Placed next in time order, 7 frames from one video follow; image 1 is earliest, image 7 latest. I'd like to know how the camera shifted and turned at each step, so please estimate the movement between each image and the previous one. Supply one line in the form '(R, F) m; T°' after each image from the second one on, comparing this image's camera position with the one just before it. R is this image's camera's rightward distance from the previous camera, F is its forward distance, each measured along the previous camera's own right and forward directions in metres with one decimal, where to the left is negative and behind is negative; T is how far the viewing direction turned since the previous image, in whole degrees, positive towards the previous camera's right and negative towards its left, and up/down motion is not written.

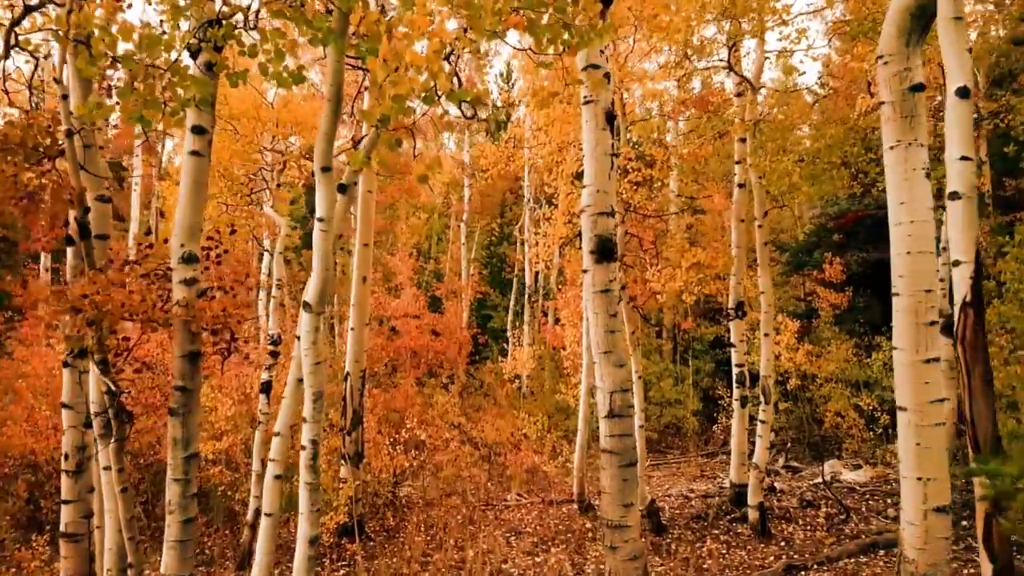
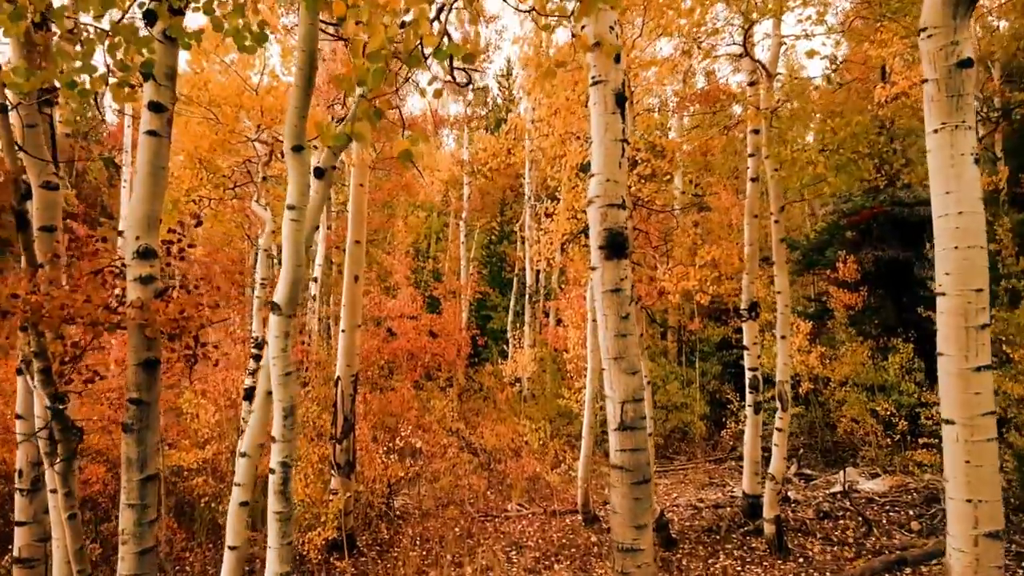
(0.0, +0.5) m; 0°
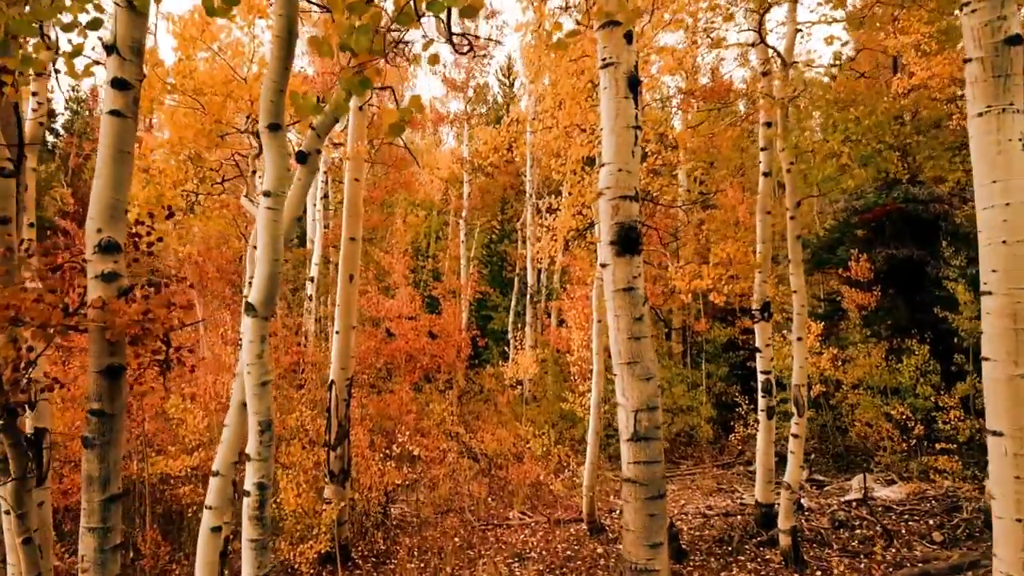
(-0.1, +0.4) m; 0°
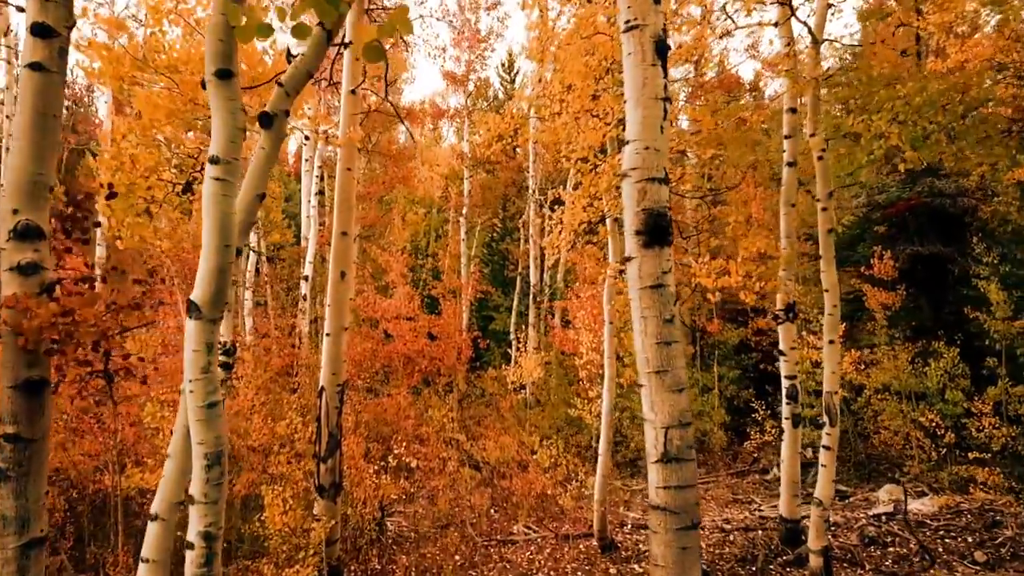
(-0.1, +0.6) m; 0°
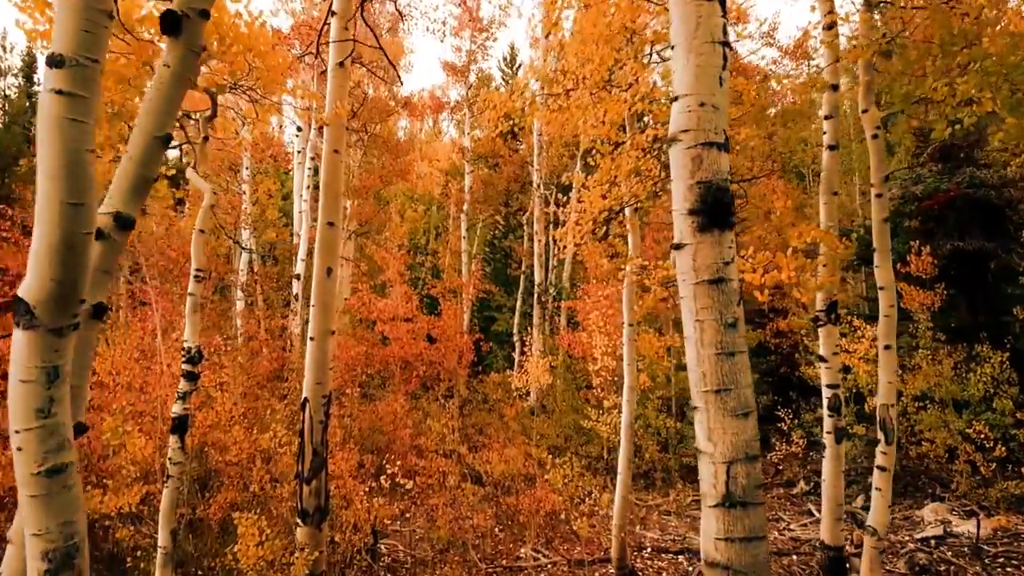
(-0.2, +0.9) m; 0°
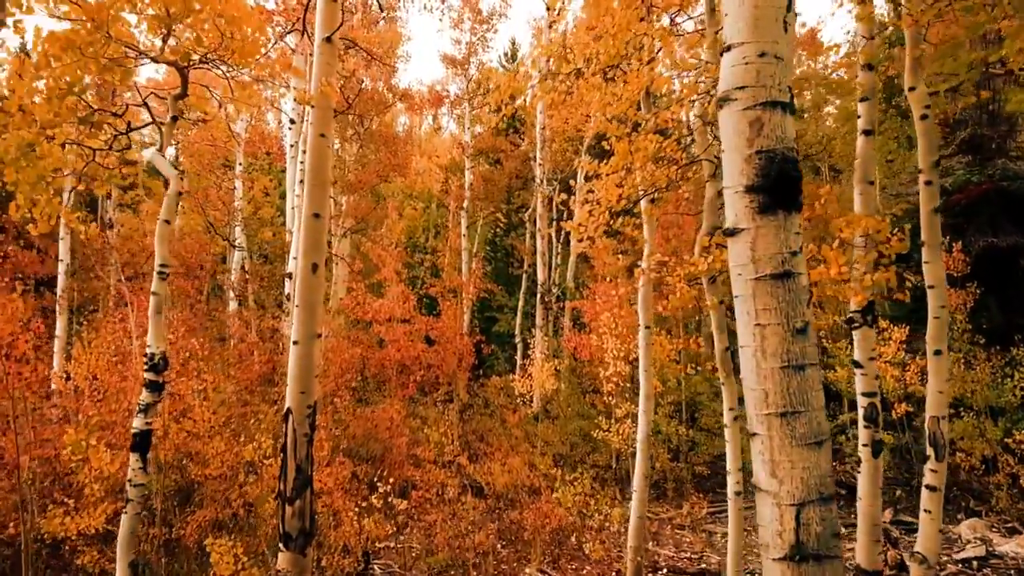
(-0.1, +0.7) m; 0°
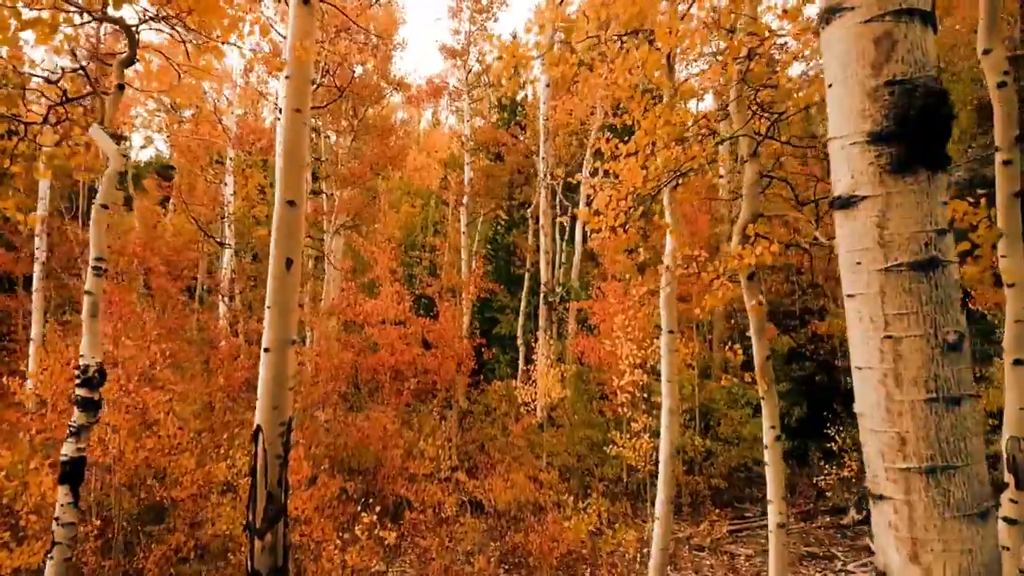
(-0.1, +0.8) m; 0°
